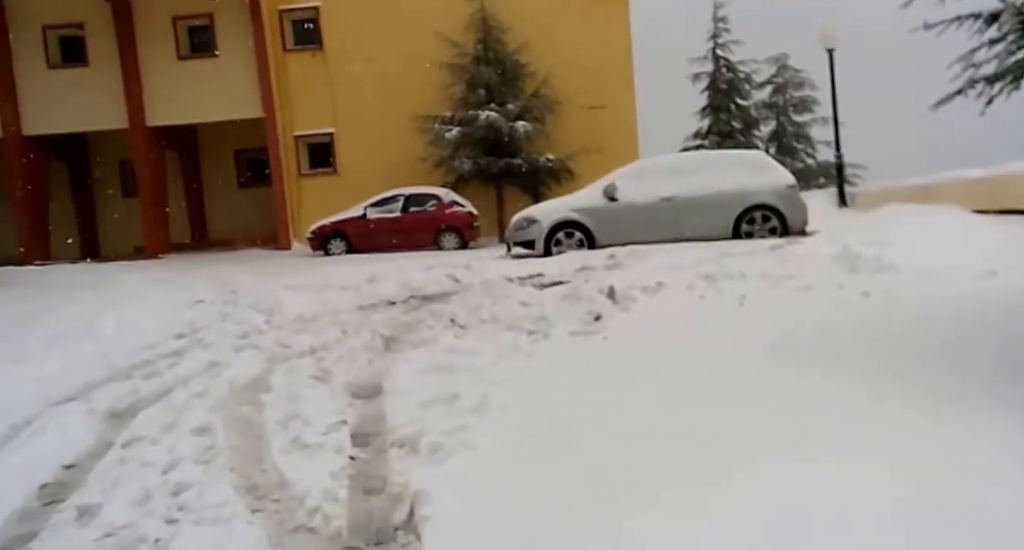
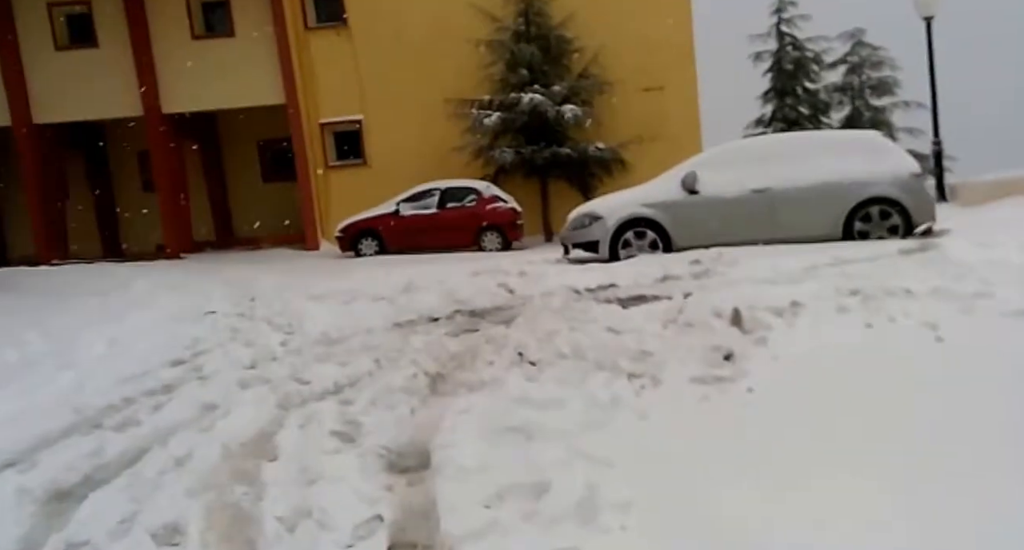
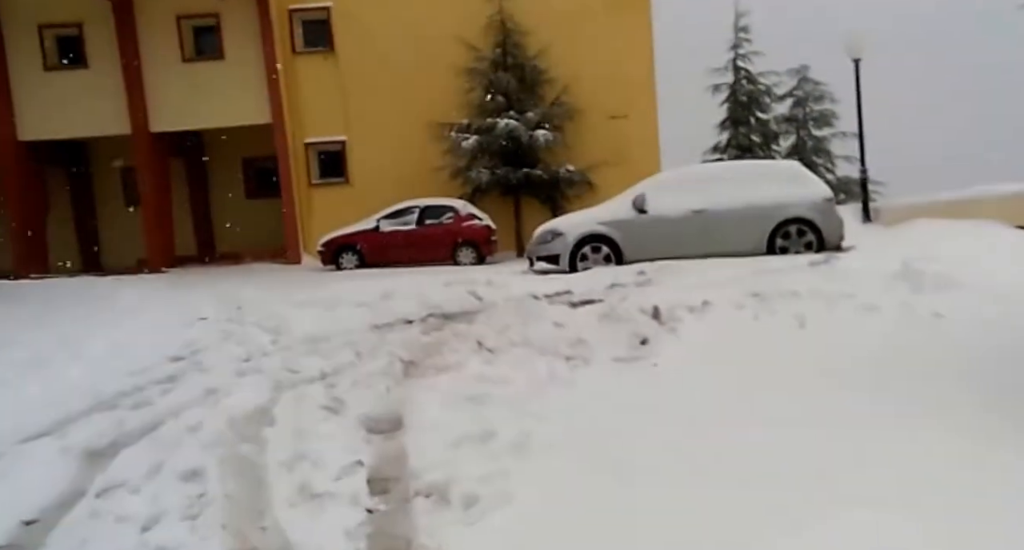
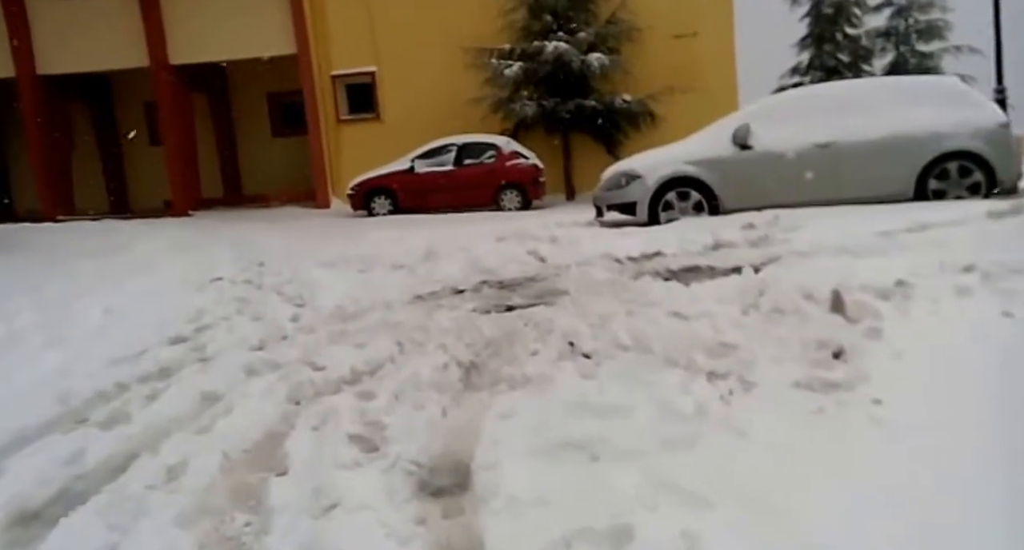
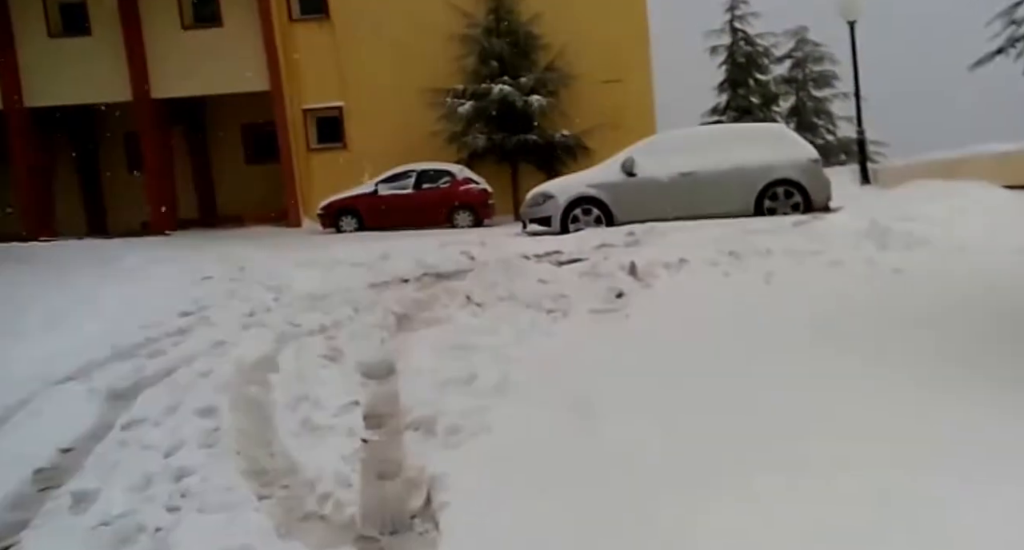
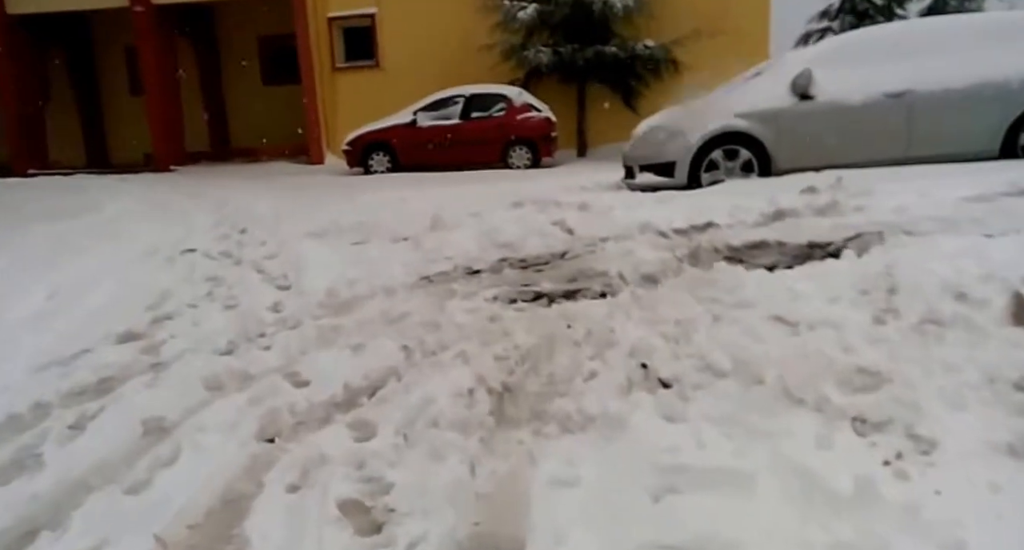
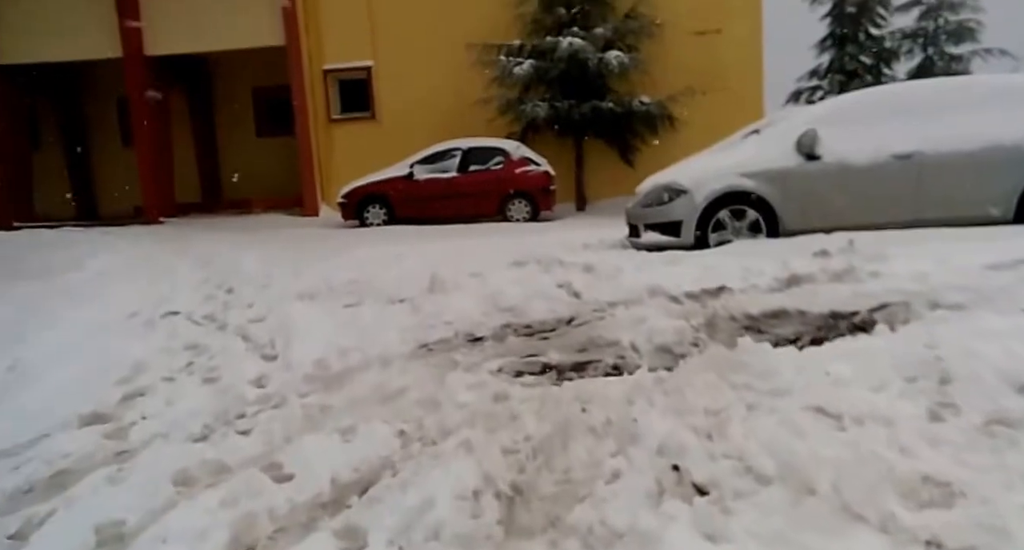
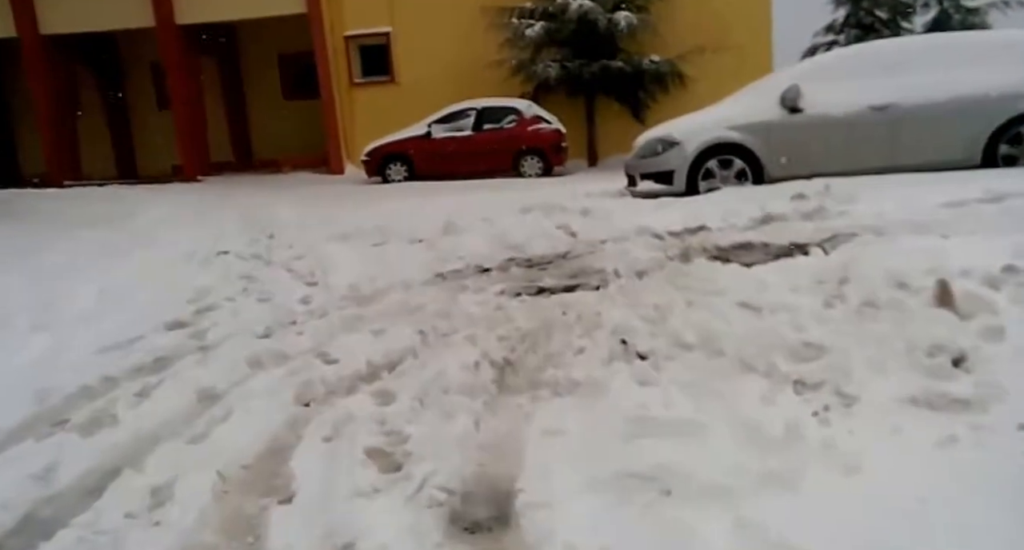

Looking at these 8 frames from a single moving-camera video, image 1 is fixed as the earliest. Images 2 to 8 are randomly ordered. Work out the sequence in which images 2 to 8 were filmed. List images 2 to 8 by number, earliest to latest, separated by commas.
5, 3, 2, 4, 8, 6, 7
